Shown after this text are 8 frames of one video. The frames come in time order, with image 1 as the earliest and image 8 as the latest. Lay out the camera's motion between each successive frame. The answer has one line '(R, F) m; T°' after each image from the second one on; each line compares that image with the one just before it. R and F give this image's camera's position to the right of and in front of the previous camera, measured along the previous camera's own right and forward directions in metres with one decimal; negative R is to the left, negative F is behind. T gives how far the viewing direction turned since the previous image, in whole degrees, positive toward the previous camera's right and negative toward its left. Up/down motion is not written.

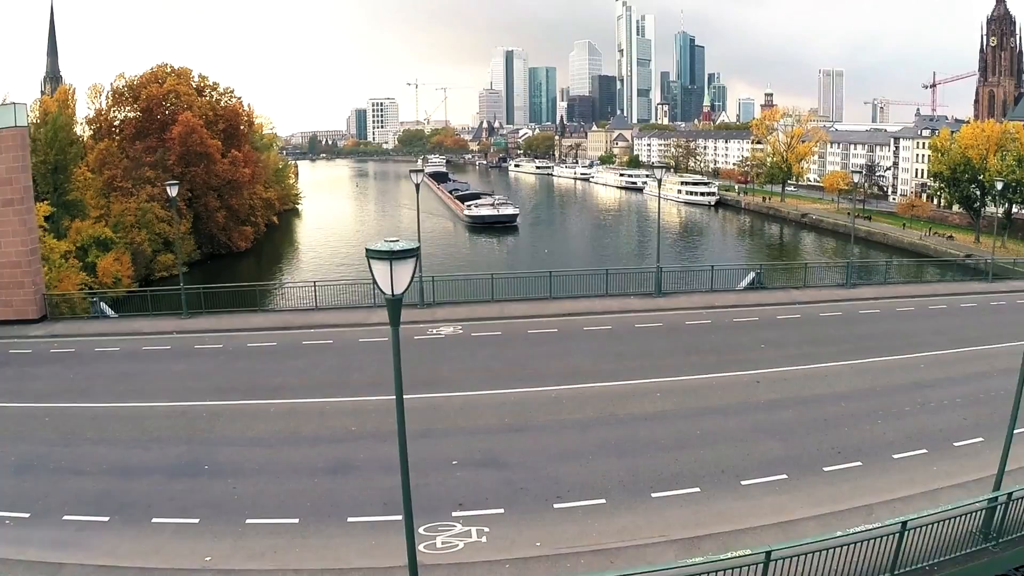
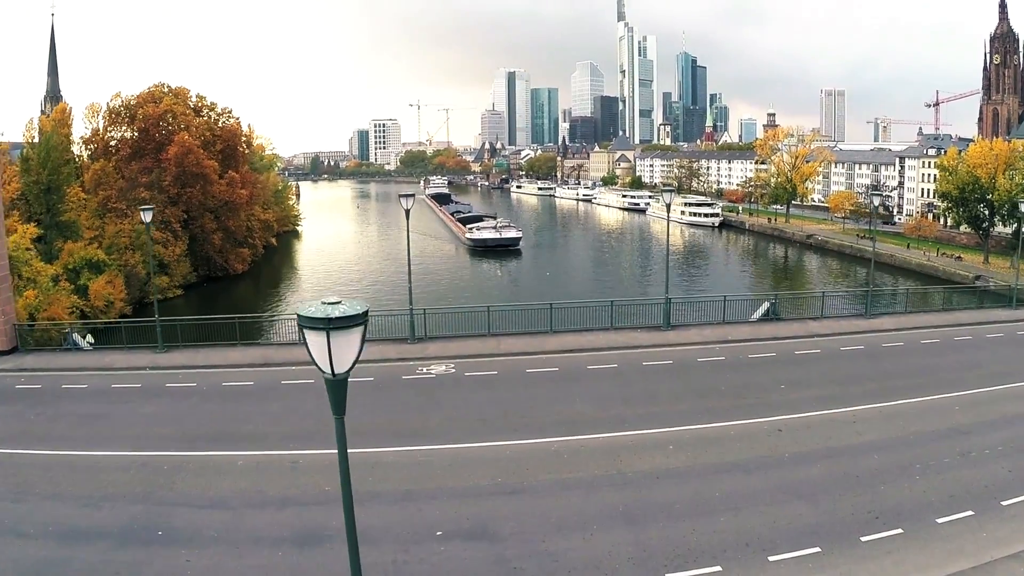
(+0.1, +0.8) m; 0°
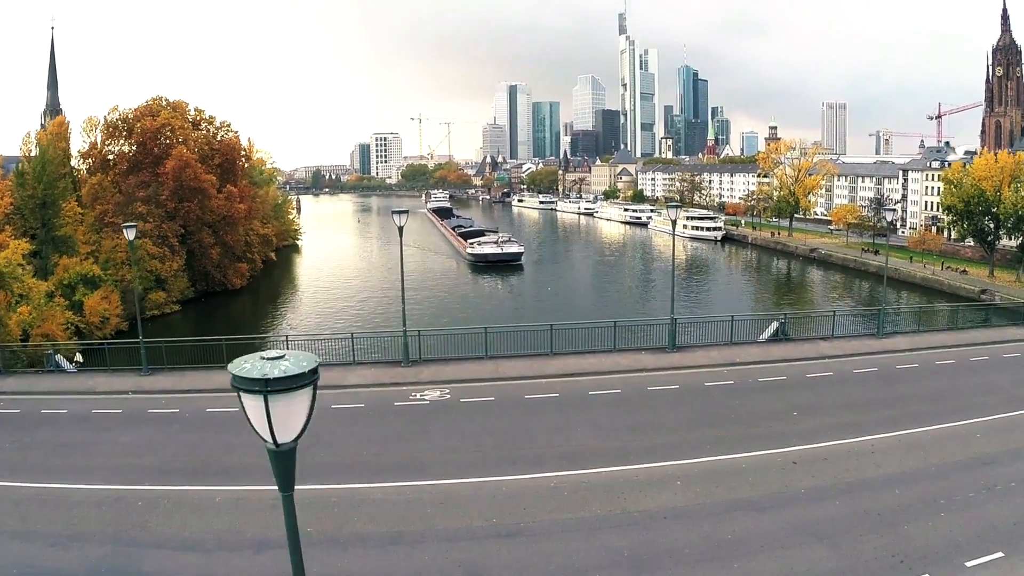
(0.0, +0.4) m; 0°
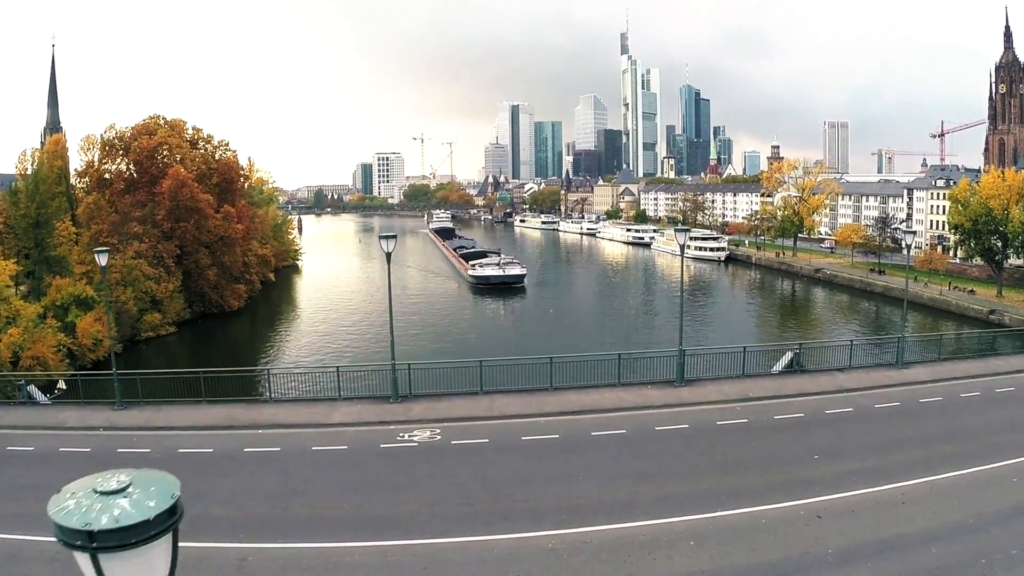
(+0.1, +0.6) m; 0°
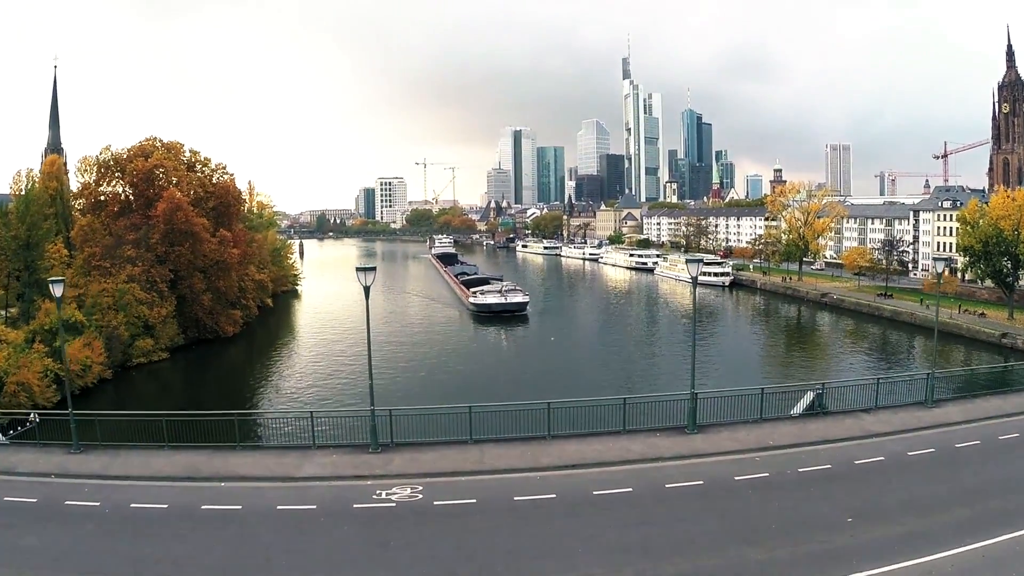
(+0.1, +0.9) m; 0°
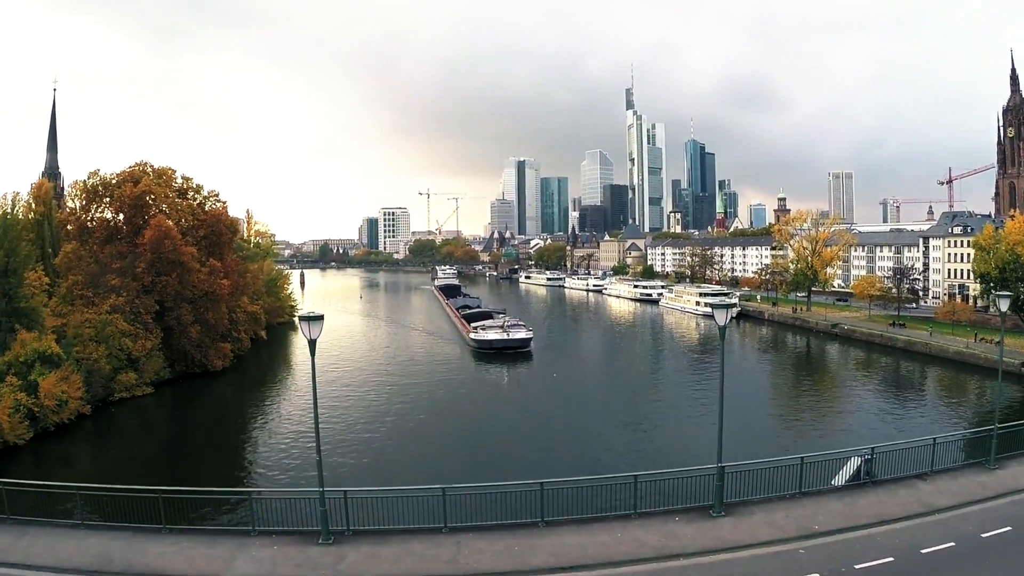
(+0.2, +1.5) m; 0°
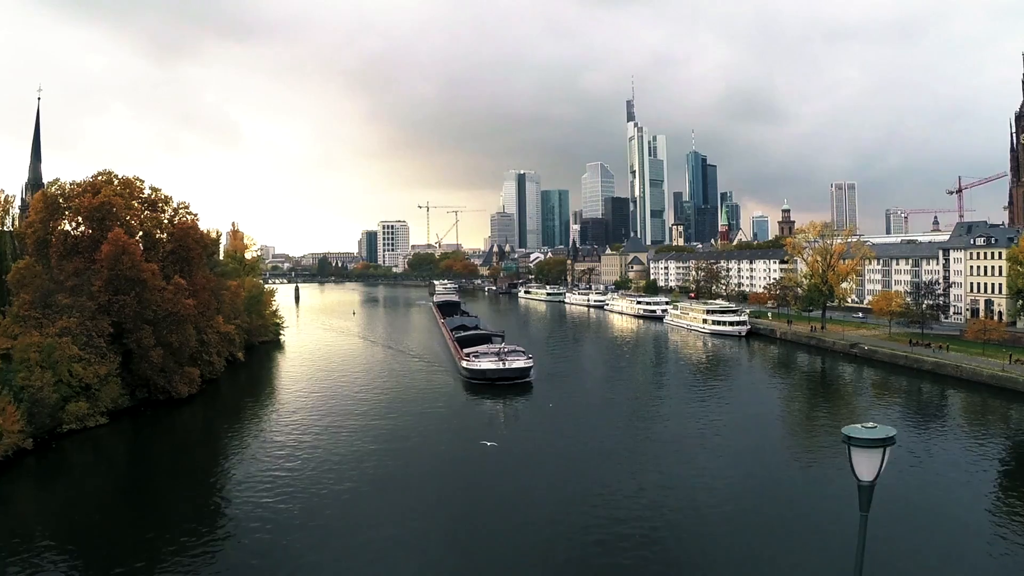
(+0.4, +3.2) m; 0°
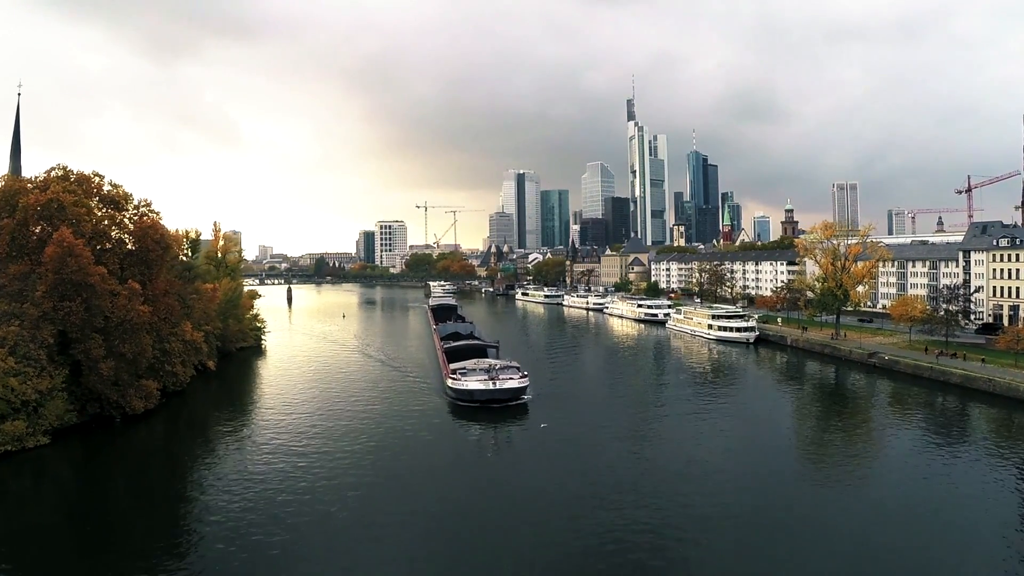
(+0.5, +3.2) m; 0°
